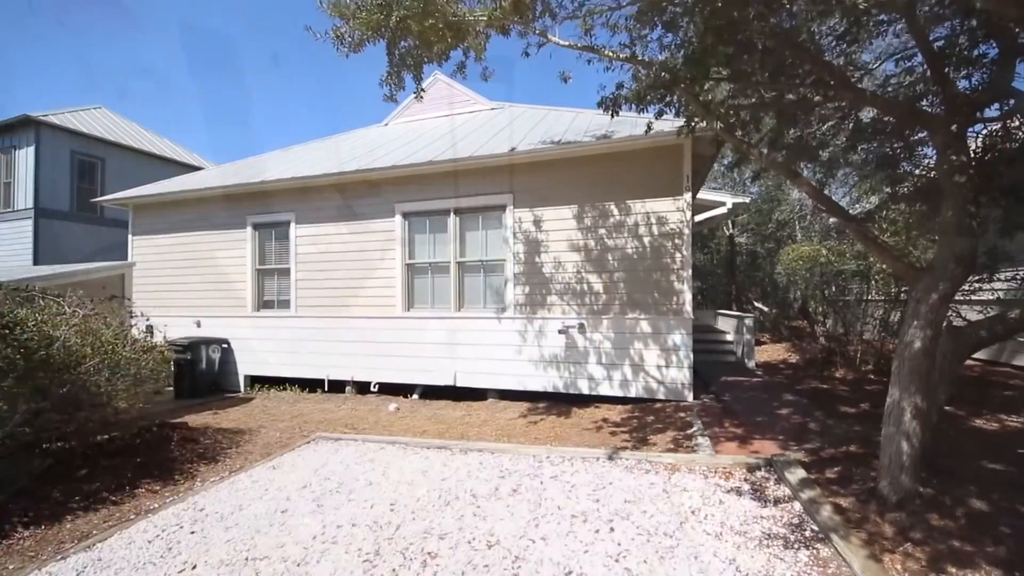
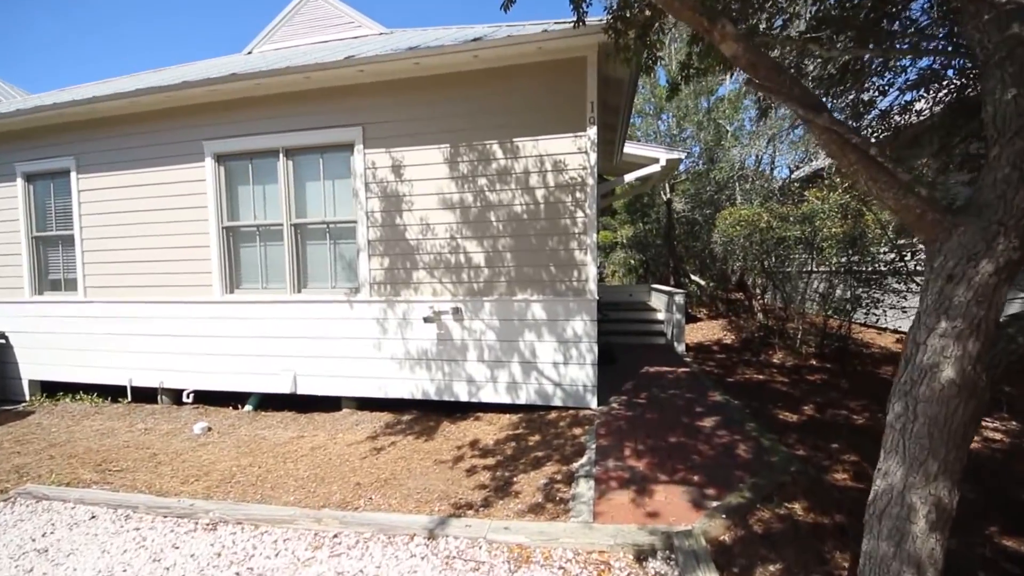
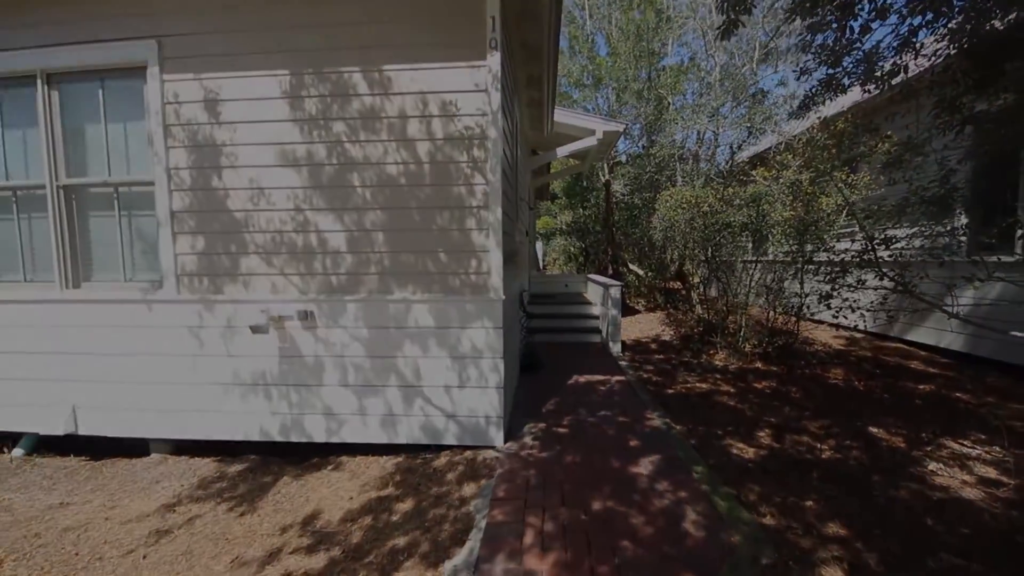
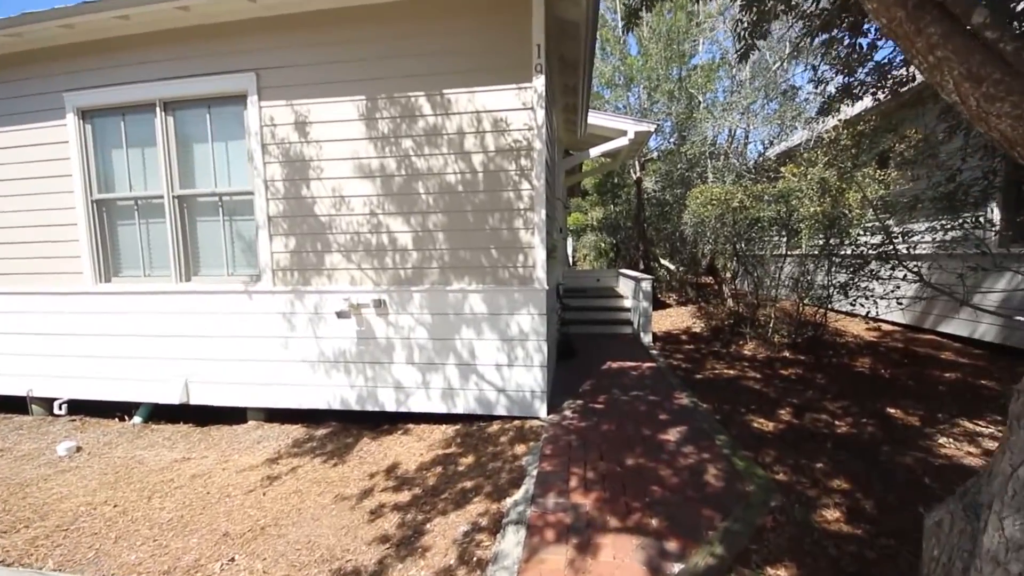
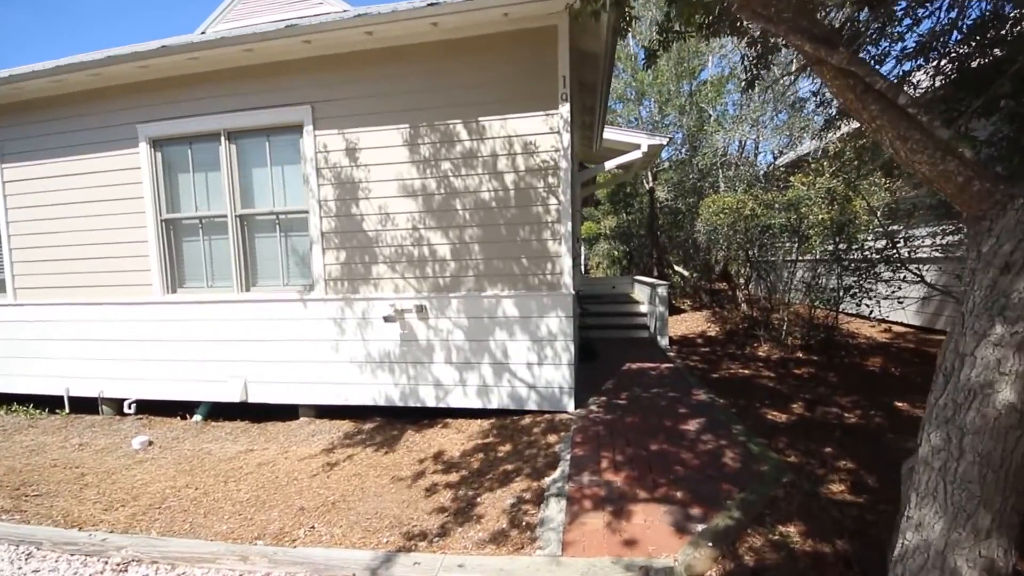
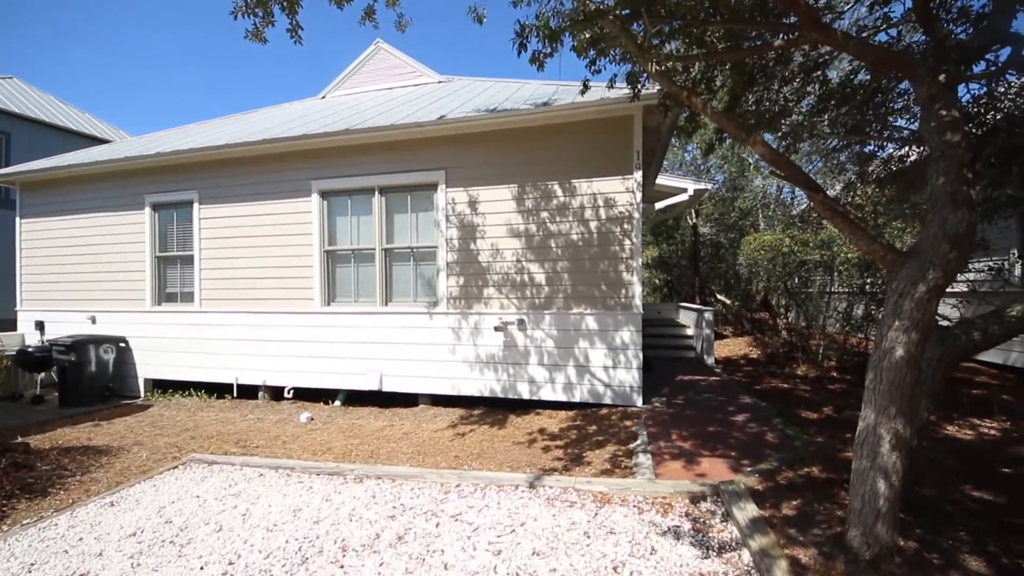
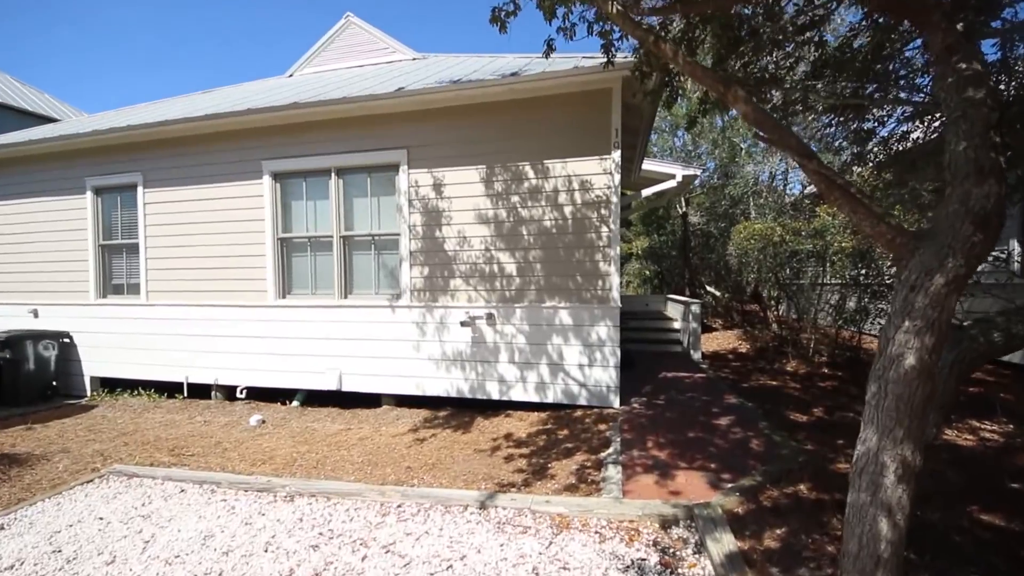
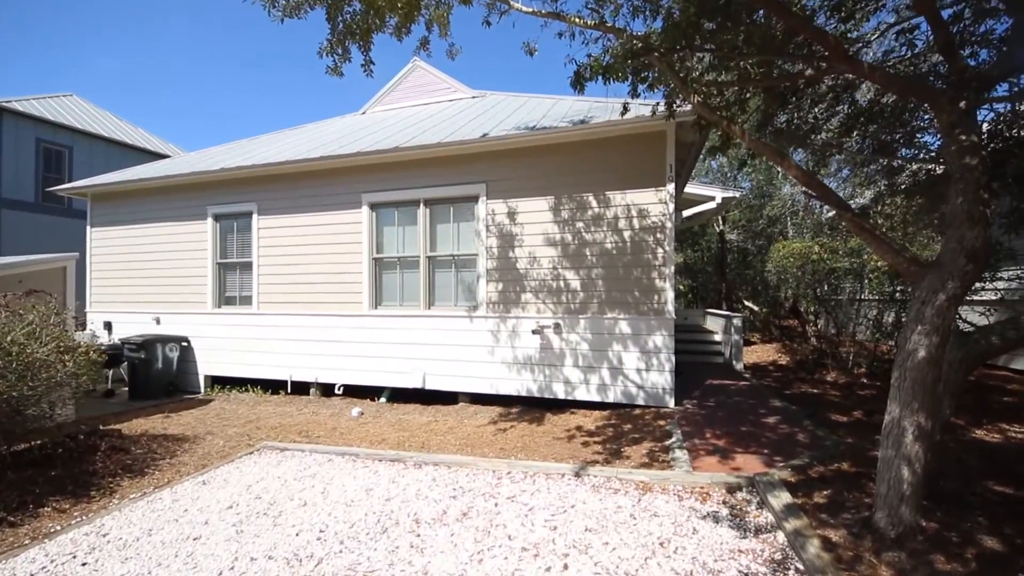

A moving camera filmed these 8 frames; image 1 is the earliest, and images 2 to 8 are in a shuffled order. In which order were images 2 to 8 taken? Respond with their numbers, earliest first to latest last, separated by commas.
8, 6, 7, 2, 5, 4, 3
